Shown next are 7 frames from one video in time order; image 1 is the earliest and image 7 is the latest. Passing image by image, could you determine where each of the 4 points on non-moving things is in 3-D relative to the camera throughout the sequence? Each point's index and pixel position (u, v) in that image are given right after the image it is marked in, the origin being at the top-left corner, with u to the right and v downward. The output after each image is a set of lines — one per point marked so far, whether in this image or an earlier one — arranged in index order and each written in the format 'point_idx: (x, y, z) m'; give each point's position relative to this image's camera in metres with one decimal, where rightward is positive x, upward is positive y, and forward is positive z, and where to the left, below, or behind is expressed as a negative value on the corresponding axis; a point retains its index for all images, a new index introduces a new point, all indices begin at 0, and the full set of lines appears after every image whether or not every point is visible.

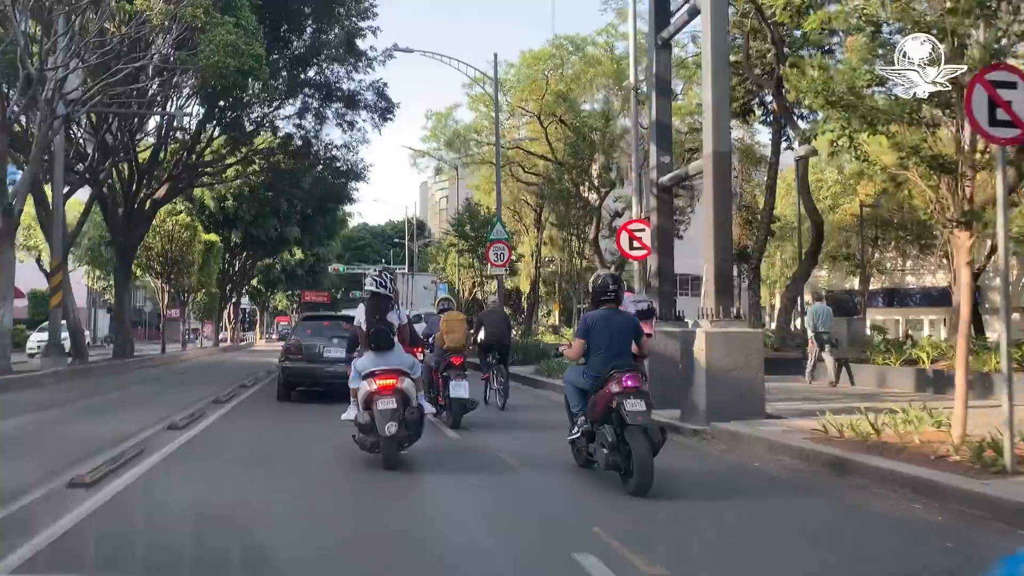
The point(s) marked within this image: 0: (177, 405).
0: (-6.1, -2.1, +17.4) m
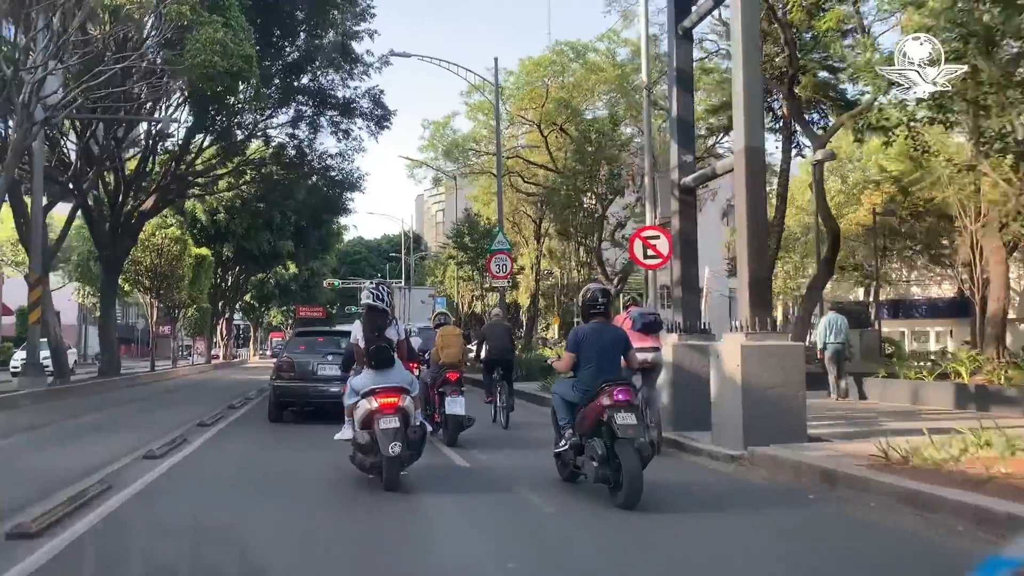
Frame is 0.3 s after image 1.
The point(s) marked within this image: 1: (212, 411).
0: (-6.0, -2.3, +16.5) m
1: (-5.8, -2.4, +18.7) m
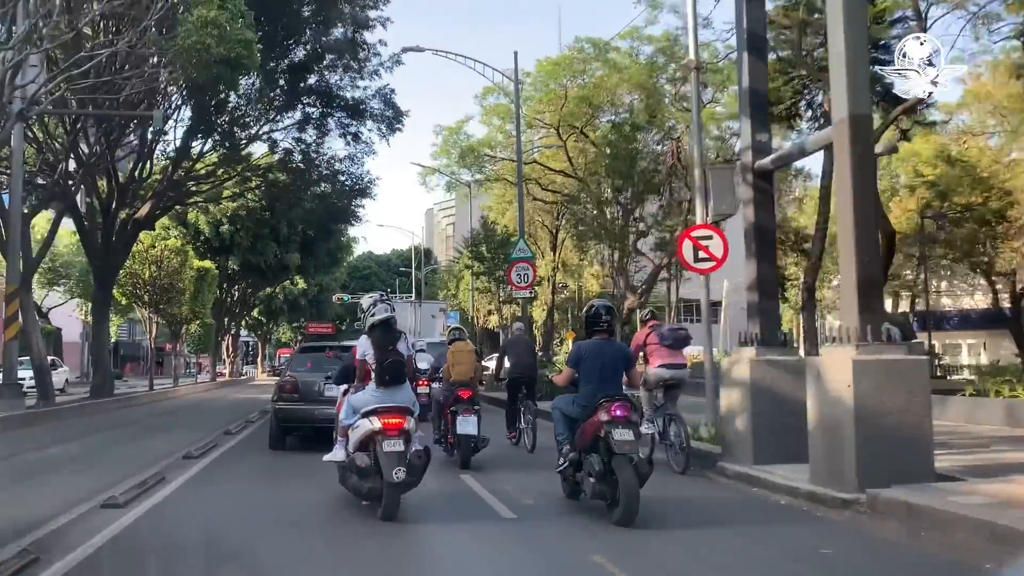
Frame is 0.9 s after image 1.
0: (-5.5, -2.5, +14.9) m
1: (-5.4, -2.6, +17.2) m
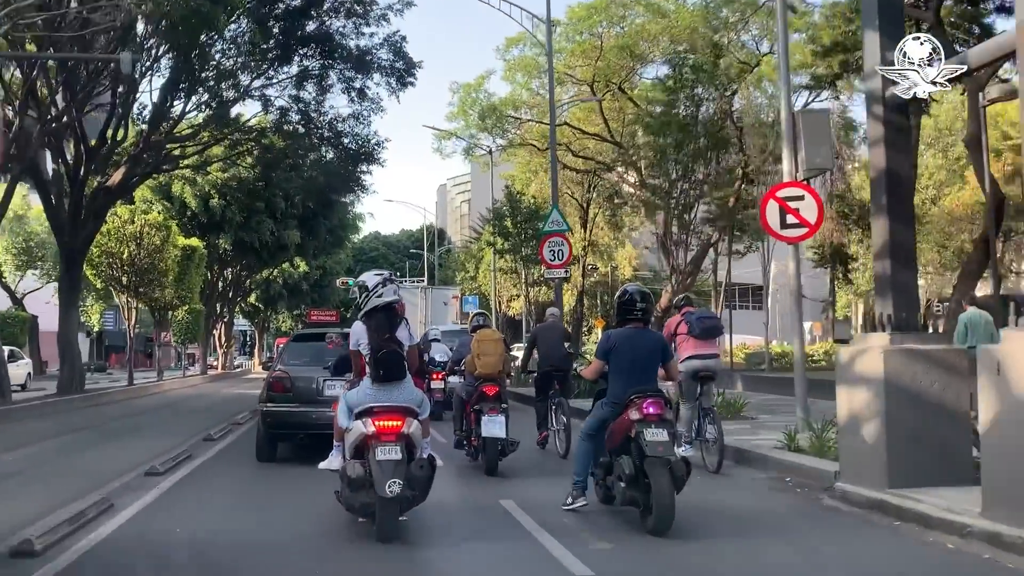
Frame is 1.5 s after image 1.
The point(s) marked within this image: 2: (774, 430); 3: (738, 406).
0: (-5.1, -2.2, +12.1) m
1: (-4.9, -2.3, +14.4) m
2: (+2.9, -1.5, +10.4) m
3: (+2.7, -1.4, +11.4) m
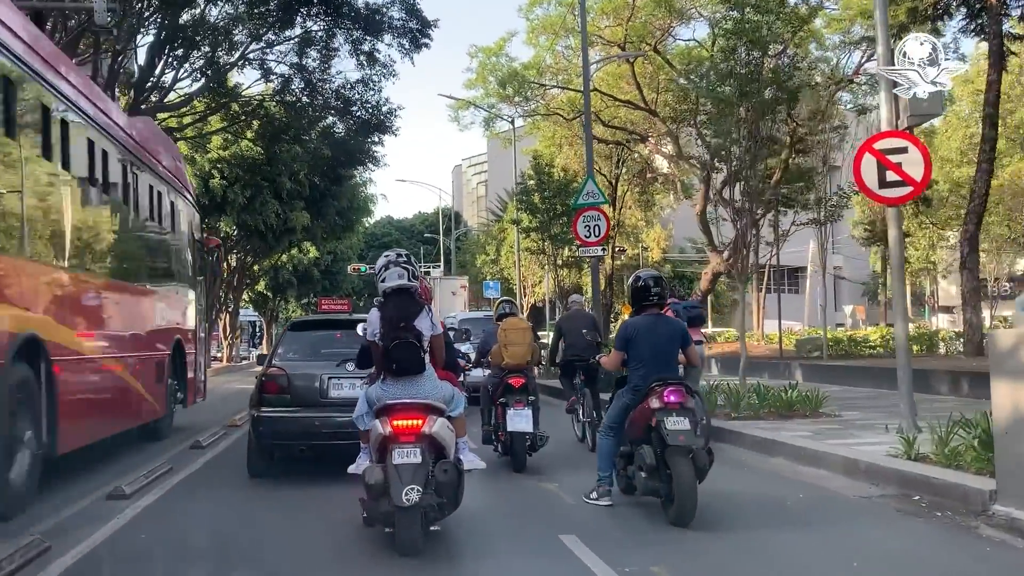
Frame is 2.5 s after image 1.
0: (-4.7, -2.1, +10.5) m
1: (-4.5, -2.0, +12.8) m
2: (+3.2, -1.2, +8.5) m
3: (+3.1, -1.1, +9.6) m
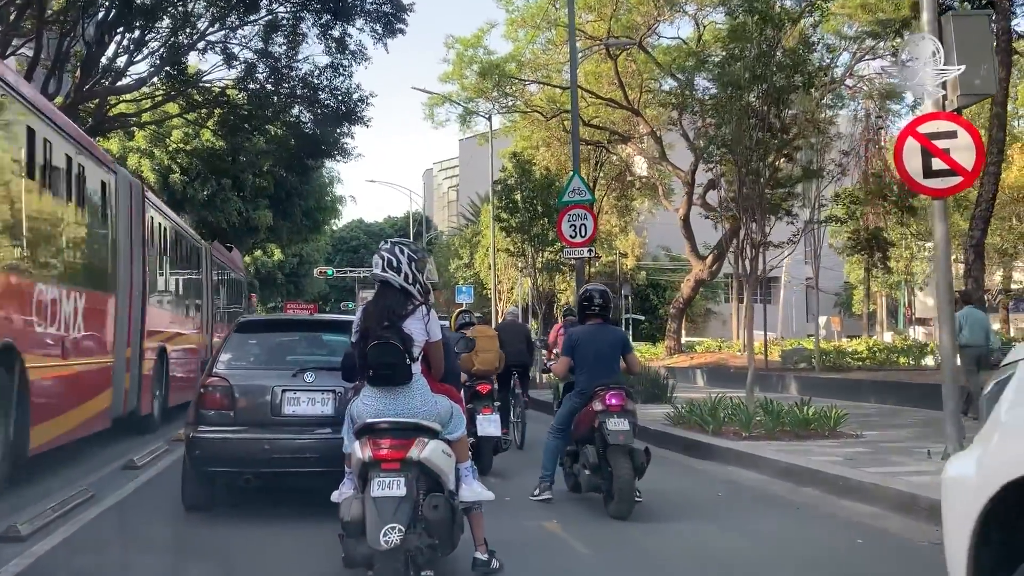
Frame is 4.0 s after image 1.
0: (-4.9, -2.0, +9.3) m
1: (-4.7, -2.0, +11.6) m
2: (+3.1, -1.3, +7.6) m
3: (+2.9, -1.1, +8.6) m
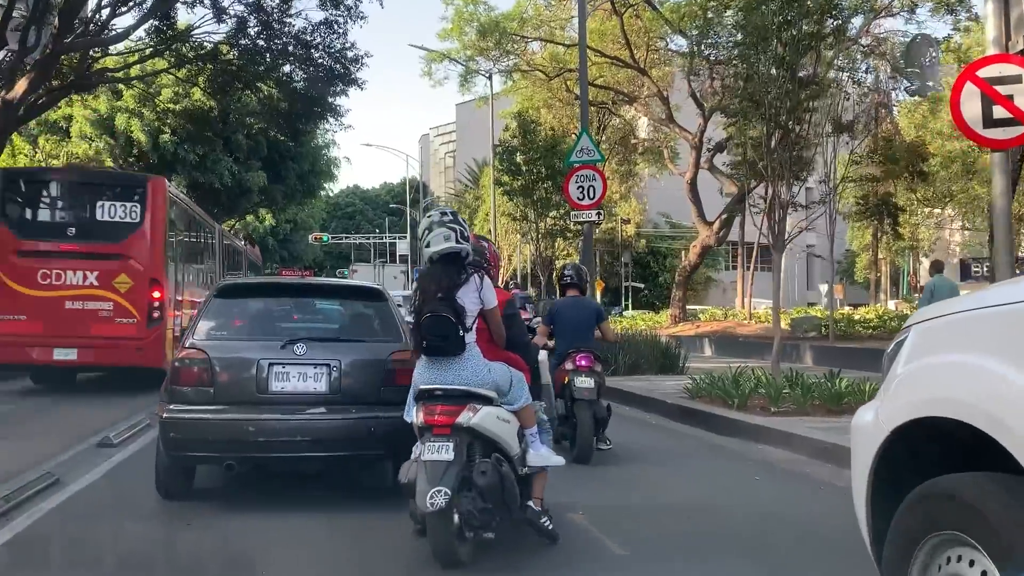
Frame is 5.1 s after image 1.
0: (-4.9, -1.7, +8.7) m
1: (-4.7, -1.6, +11.0) m
2: (+3.1, -1.0, +7.0) m
3: (+3.0, -0.8, +8.0) m
